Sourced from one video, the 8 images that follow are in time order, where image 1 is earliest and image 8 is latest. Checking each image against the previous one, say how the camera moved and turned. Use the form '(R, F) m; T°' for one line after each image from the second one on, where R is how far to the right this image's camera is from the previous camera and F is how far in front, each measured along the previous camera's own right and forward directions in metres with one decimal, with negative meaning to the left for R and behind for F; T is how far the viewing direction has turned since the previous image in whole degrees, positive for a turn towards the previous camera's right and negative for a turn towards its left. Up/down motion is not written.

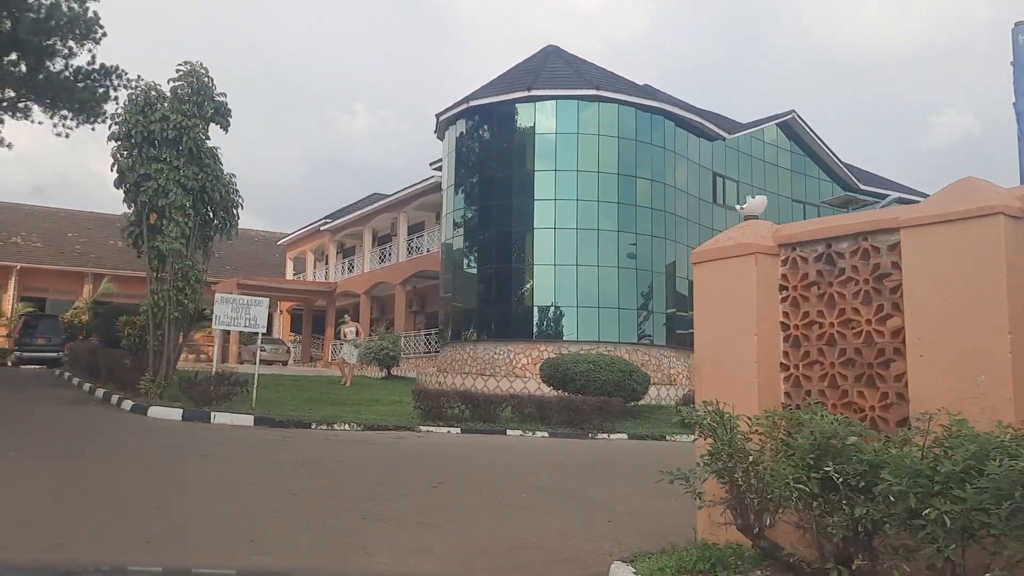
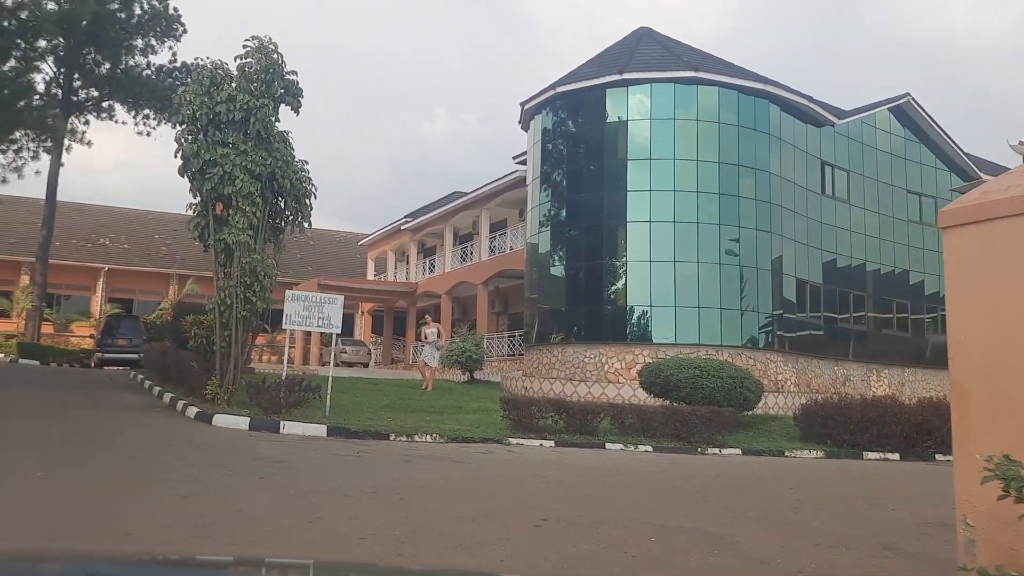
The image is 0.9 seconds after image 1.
(-0.3, +1.4) m; -5°
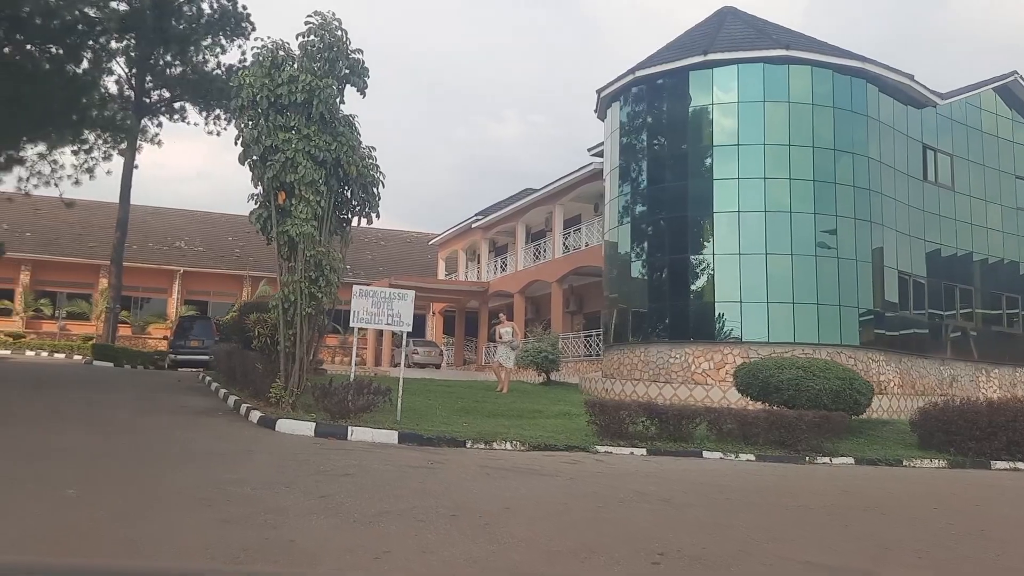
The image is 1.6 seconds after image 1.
(-0.2, +1.0) m; -4°
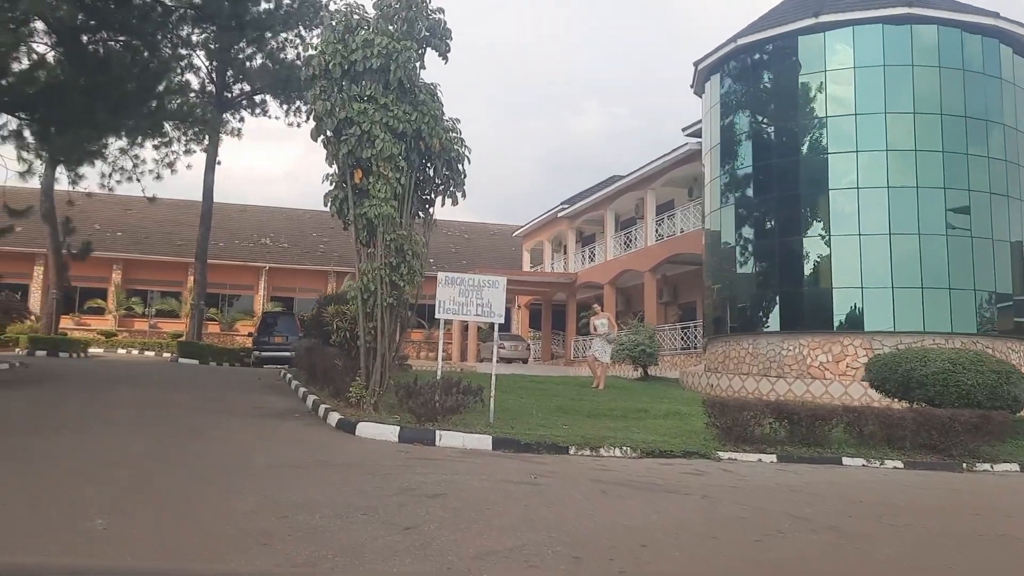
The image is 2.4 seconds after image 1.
(-0.2, +1.2) m; -5°
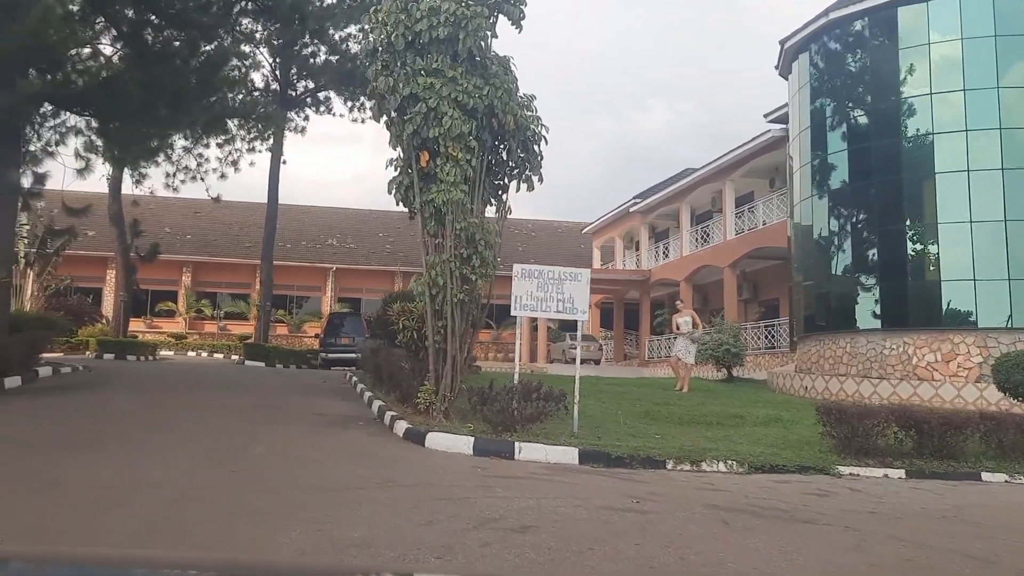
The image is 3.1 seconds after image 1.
(-0.2, +1.0) m; -4°
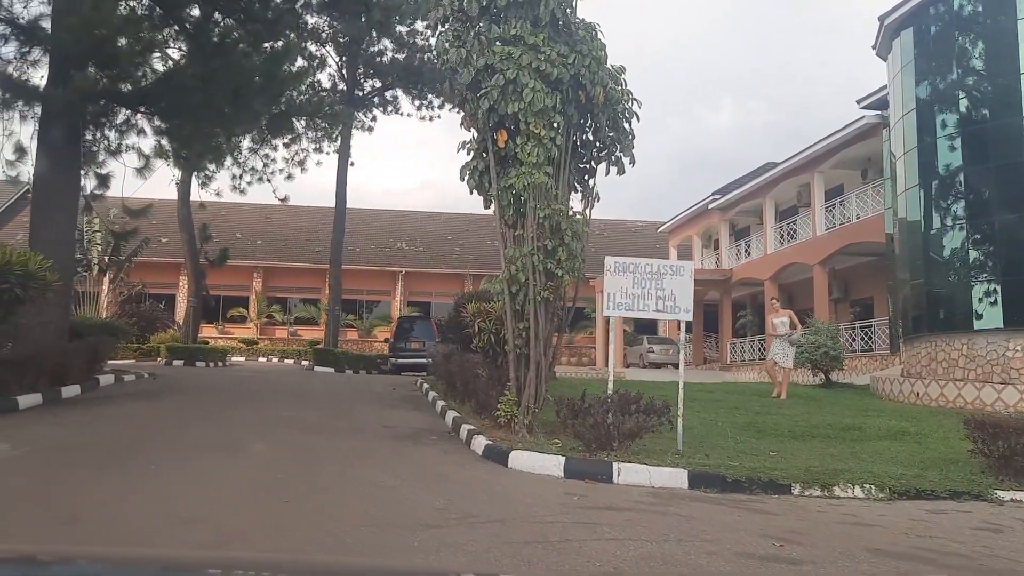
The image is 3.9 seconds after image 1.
(-0.2, +1.0) m; -4°
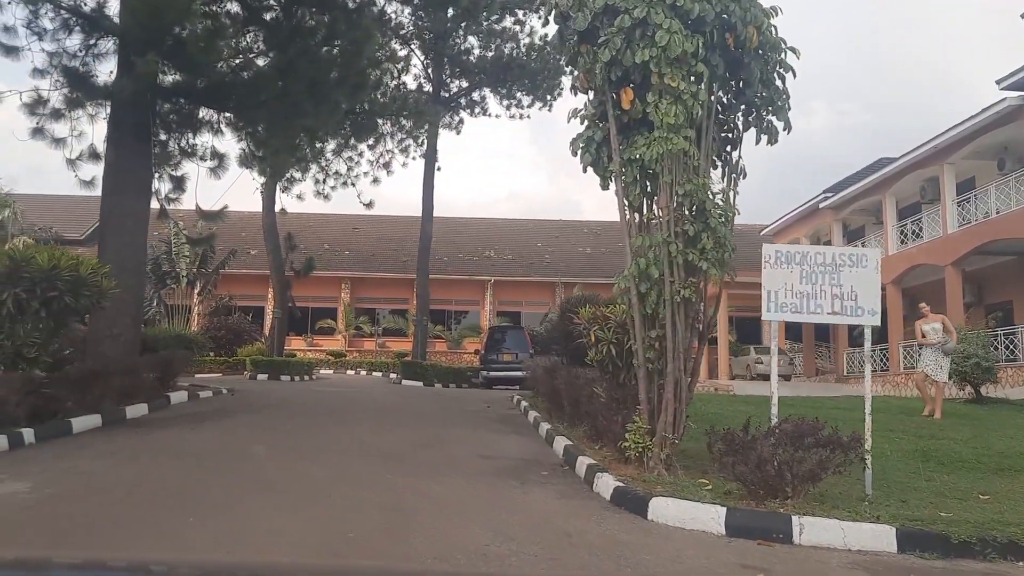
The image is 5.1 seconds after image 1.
(-0.3, +1.4) m; -6°
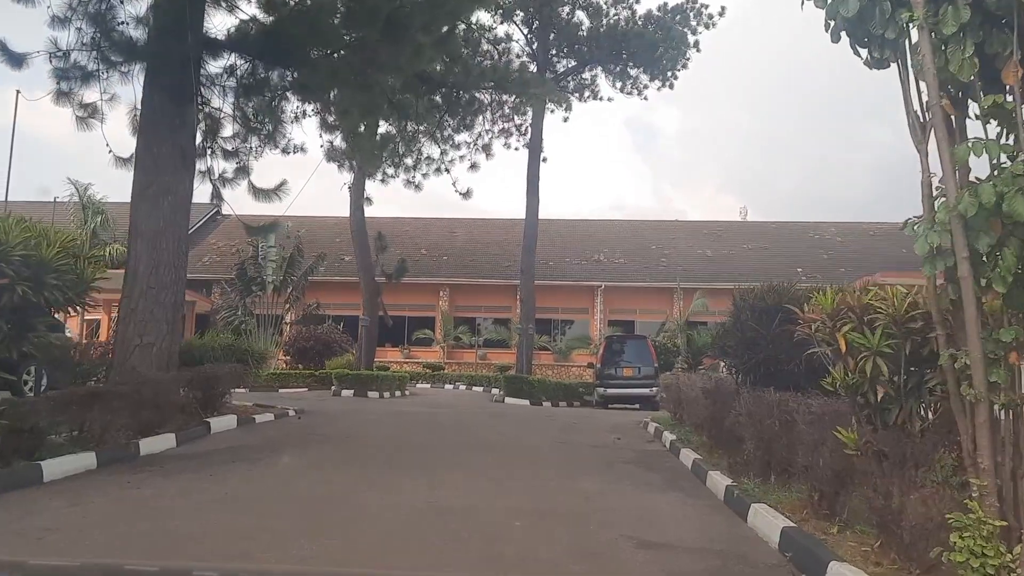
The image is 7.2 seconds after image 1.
(-0.3, +2.8) m; -6°
